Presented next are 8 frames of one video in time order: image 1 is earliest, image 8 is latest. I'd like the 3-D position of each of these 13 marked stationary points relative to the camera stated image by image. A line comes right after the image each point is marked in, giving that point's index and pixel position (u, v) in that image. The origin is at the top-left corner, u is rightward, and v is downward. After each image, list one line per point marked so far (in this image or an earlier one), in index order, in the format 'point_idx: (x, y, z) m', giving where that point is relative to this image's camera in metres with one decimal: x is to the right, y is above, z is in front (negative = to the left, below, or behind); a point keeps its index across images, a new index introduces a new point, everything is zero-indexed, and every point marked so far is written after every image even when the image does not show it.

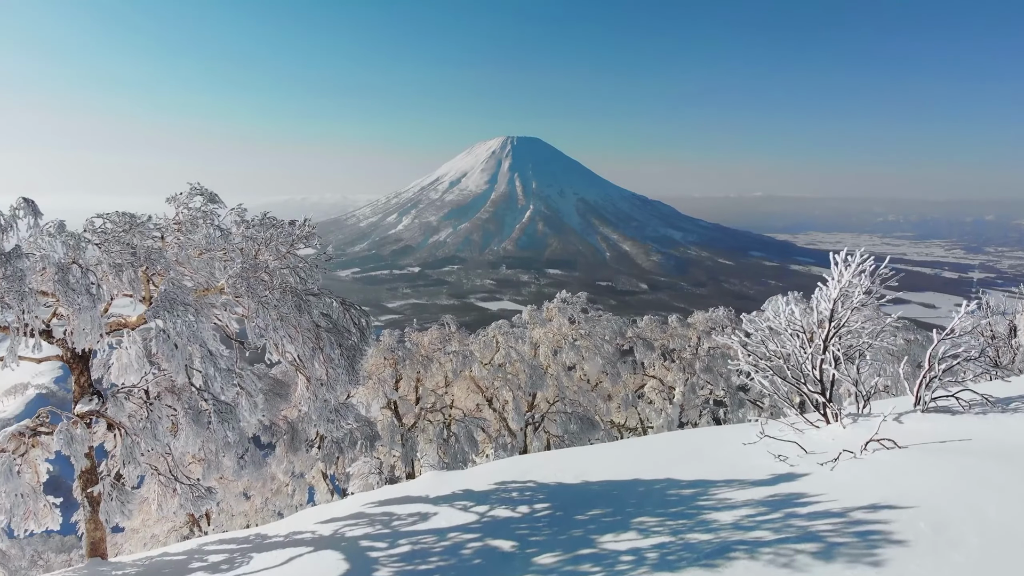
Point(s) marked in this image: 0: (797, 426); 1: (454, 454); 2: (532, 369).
0: (+3.1, -1.5, +4.9) m
1: (-1.7, -4.8, +13.1) m
2: (+0.6, -2.6, +14.1) m
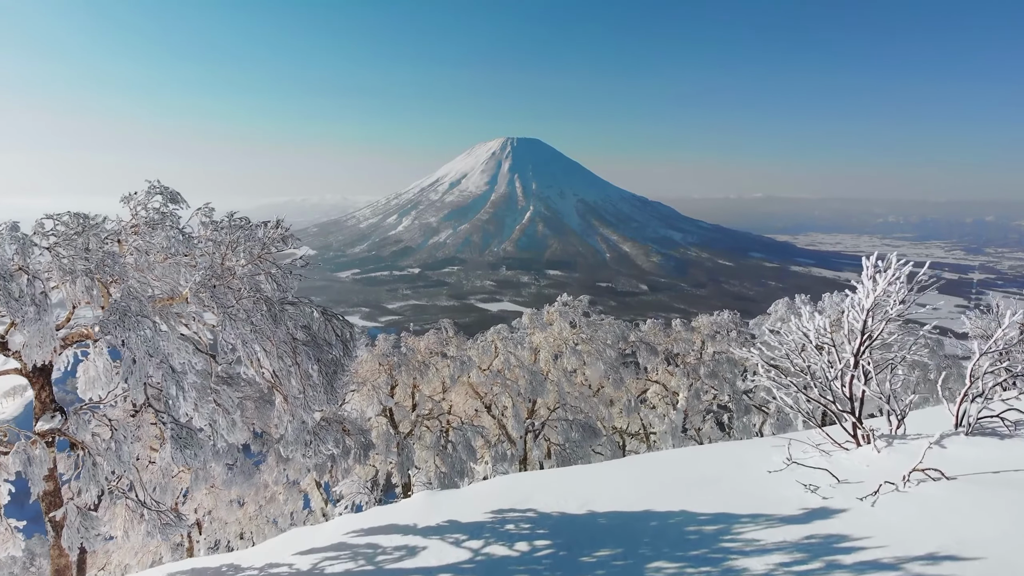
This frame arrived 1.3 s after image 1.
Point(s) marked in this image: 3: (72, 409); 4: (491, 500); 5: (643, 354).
0: (+3.0, -1.6, +4.5) m
1: (-1.7, -4.9, +12.7) m
2: (+0.6, -2.7, +13.7) m
3: (-4.7, -1.3, +4.9) m
4: (-0.2, -2.3, +5.0) m
5: (+4.6, -2.3, +15.8) m
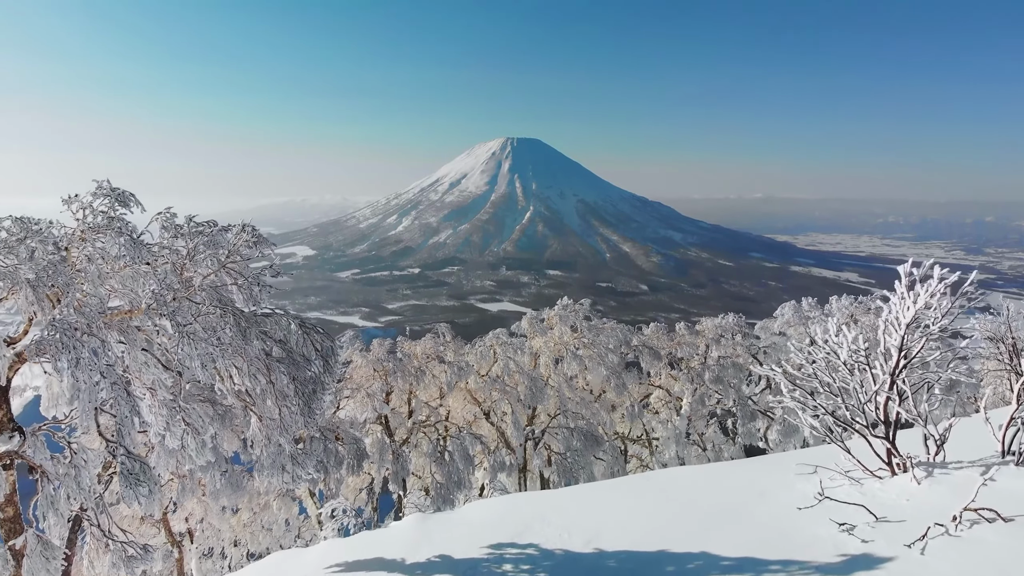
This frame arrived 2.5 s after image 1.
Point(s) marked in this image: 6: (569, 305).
0: (+3.0, -1.7, +4.1) m
1: (-1.7, -5.0, +12.3) m
2: (+0.6, -2.7, +13.3) m
3: (-4.7, -1.4, +4.4) m
4: (-0.2, -2.4, +4.6) m
5: (+4.6, -2.4, +15.4) m
6: (+2.0, -0.6, +15.4) m
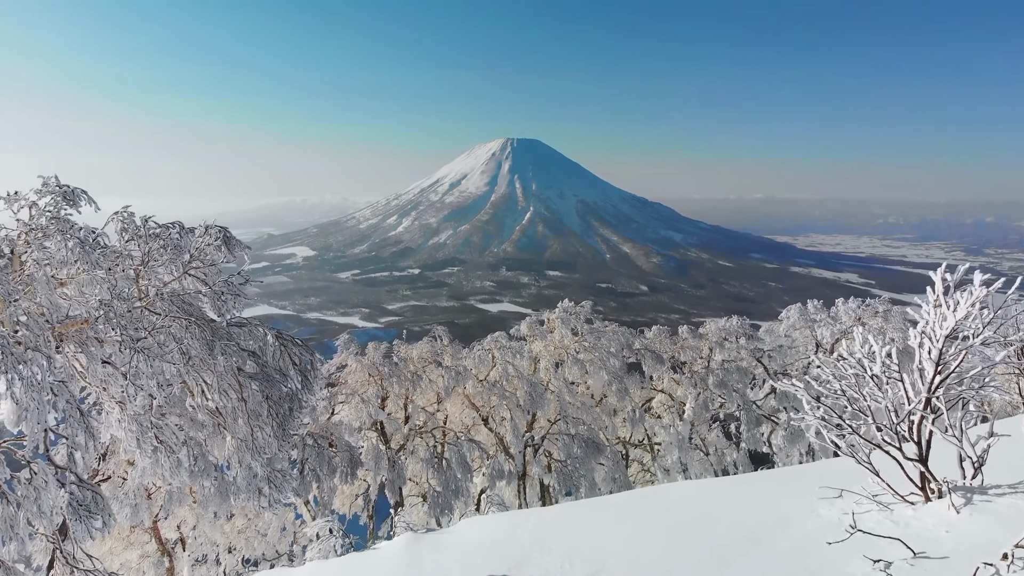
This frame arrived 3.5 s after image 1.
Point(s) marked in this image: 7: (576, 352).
0: (+3.0, -1.7, +3.7) m
1: (-1.7, -5.1, +11.9) m
2: (+0.6, -2.8, +12.9) m
3: (-4.7, -1.4, +4.1) m
4: (-0.3, -2.5, +4.2) m
5: (+4.5, -2.5, +15.1) m
6: (+1.9, -0.7, +15.1) m
7: (+1.9, -1.9, +13.9) m
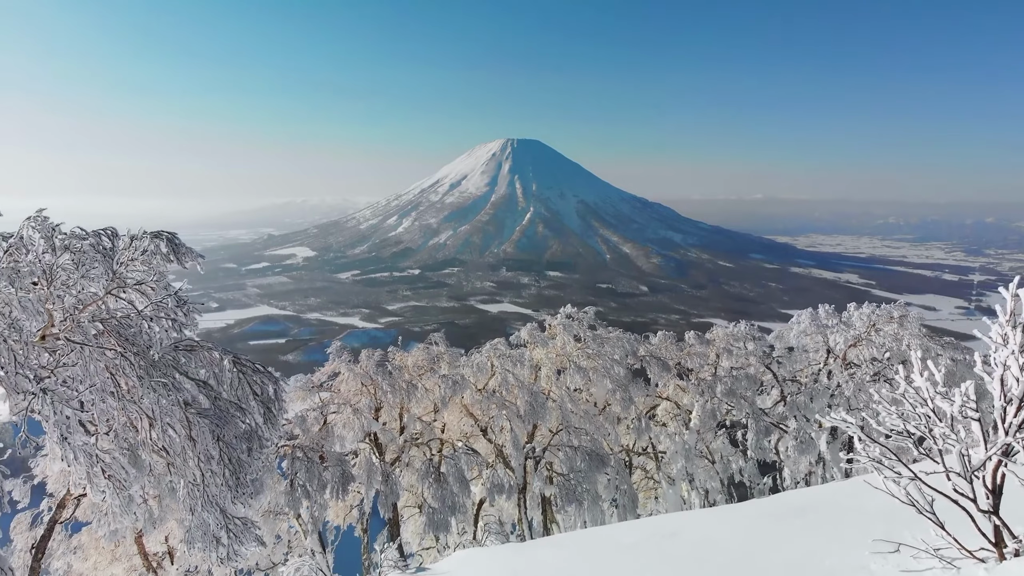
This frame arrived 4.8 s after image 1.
0: (+3.0, -1.8, +3.2) m
1: (-1.7, -5.2, +11.4) m
2: (+0.5, -2.9, +12.4) m
3: (-4.7, -1.6, +3.6) m
4: (-0.3, -2.6, +3.7) m
5: (+4.5, -2.6, +14.5) m
6: (+1.9, -0.8, +14.5) m
7: (+1.9, -2.1, +13.3) m
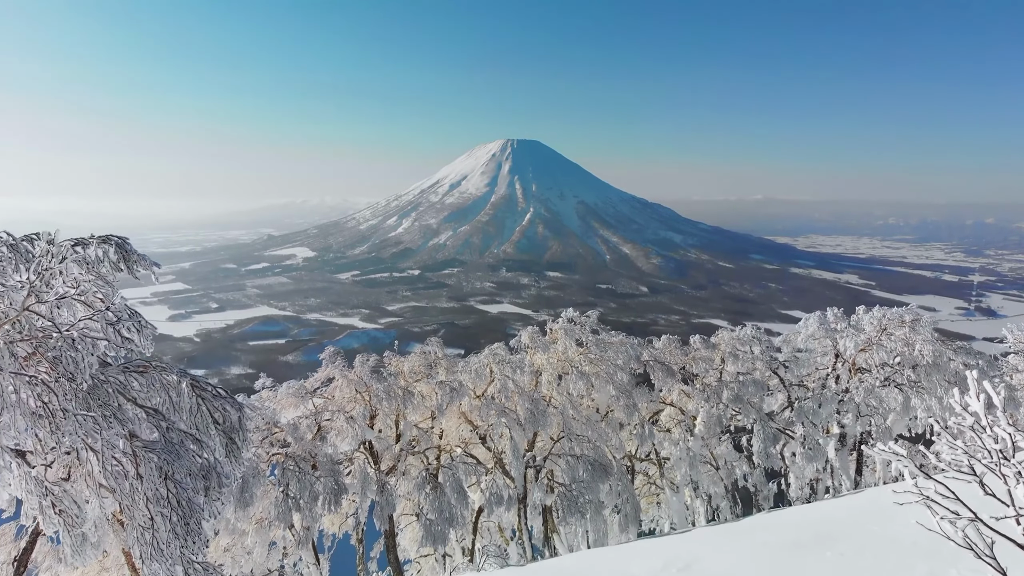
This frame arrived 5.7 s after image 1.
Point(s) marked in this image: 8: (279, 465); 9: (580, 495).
0: (+3.0, -1.9, +2.8) m
1: (-1.8, -5.3, +11.0) m
2: (+0.5, -3.0, +12.0) m
3: (-4.7, -1.6, +3.1) m
4: (-0.3, -2.6, +3.3) m
5: (+4.5, -2.7, +14.1) m
6: (+1.9, -0.9, +14.1) m
7: (+1.9, -2.2, +12.9) m
8: (-5.4, -4.1, +10.6) m
9: (+1.7, -5.3, +11.8) m
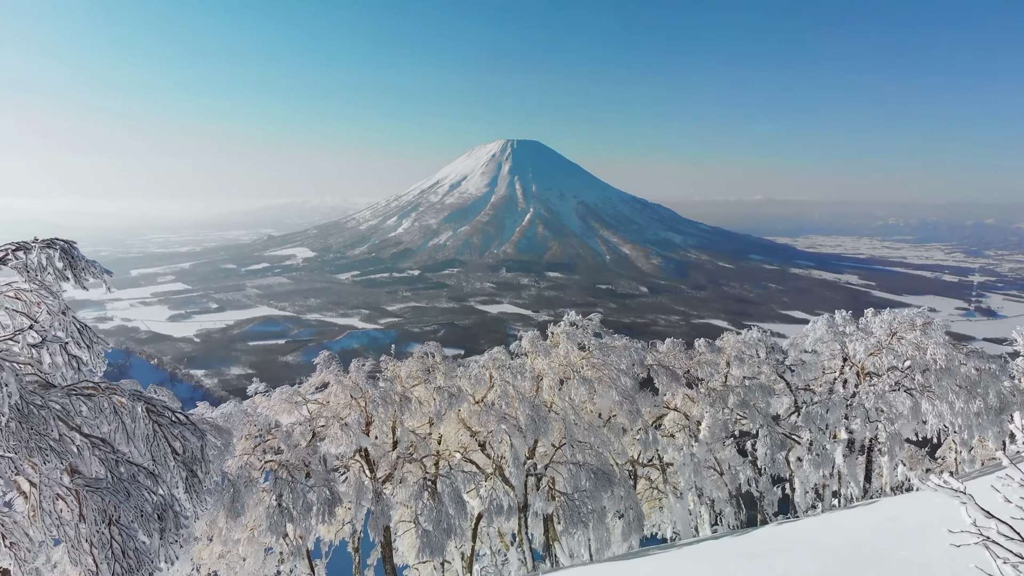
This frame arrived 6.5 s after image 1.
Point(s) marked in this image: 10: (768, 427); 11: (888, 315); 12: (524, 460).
0: (+3.0, -2.0, +2.4) m
1: (-1.7, -5.3, +10.6) m
2: (+0.6, -3.1, +11.6) m
3: (-4.7, -1.7, +2.8) m
4: (-0.3, -2.7, +2.9) m
5: (+4.5, -2.7, +13.8) m
6: (+2.0, -1.0, +13.8) m
7: (+1.9, -2.2, +12.5) m
8: (-5.4, -4.1, +10.2) m
9: (+1.7, -5.4, +11.4) m
10: (+7.7, -4.3, +13.9) m
11: (+11.7, -0.8, +14.2) m
12: (+0.3, -4.4, +11.9) m
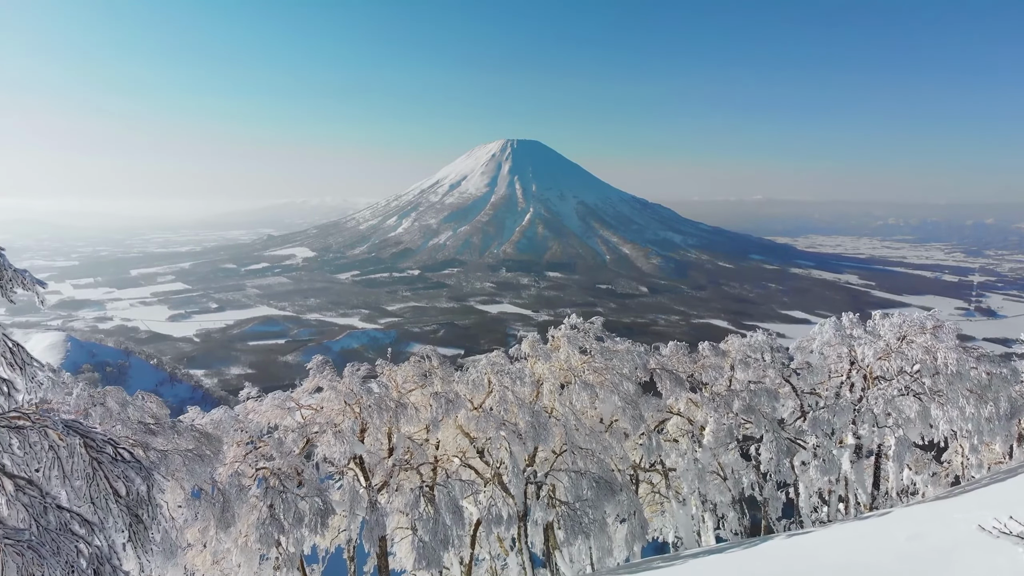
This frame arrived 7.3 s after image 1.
0: (+3.0, -2.0, +2.1) m
1: (-1.8, -5.4, +10.3) m
2: (+0.5, -3.1, +11.3) m
3: (-4.7, -1.7, +2.5) m
4: (-0.3, -2.8, +2.6) m
5: (+4.5, -2.8, +13.4) m
6: (+1.9, -1.0, +13.4) m
7: (+1.9, -2.3, +12.2) m
8: (-5.4, -4.2, +9.9) m
9: (+1.7, -5.4, +11.1) m
10: (+7.7, -4.3, +13.6) m
11: (+11.6, -0.9, +13.9) m
12: (+0.3, -4.5, +11.6) m
